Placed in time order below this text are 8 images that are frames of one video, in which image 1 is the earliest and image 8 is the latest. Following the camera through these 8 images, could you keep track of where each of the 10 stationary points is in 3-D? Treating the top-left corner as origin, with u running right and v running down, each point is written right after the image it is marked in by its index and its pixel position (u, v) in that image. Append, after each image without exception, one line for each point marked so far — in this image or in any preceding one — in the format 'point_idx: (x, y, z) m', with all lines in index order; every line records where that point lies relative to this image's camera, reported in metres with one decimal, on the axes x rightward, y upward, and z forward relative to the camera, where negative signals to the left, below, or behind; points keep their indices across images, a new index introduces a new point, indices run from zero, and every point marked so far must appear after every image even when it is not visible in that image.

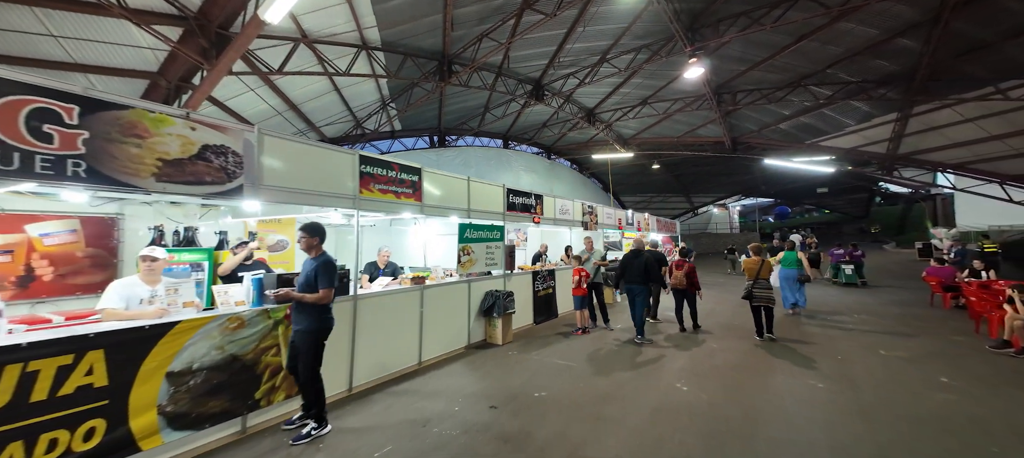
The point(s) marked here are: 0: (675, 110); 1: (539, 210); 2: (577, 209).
0: (+7.3, +5.1, +13.9) m
1: (+0.5, +0.4, +6.5) m
2: (+1.6, +0.5, +8.0) m
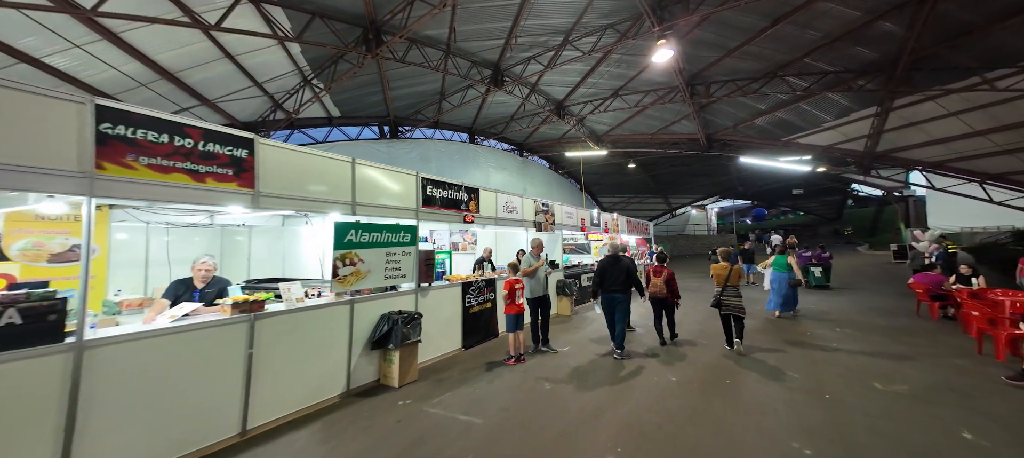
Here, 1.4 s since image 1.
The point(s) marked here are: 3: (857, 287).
0: (+5.8, +5.1, +13.1) m
1: (-0.7, +0.4, +5.3) m
2: (+0.3, +0.5, +6.8) m
3: (+12.3, -2.1, +11.3) m
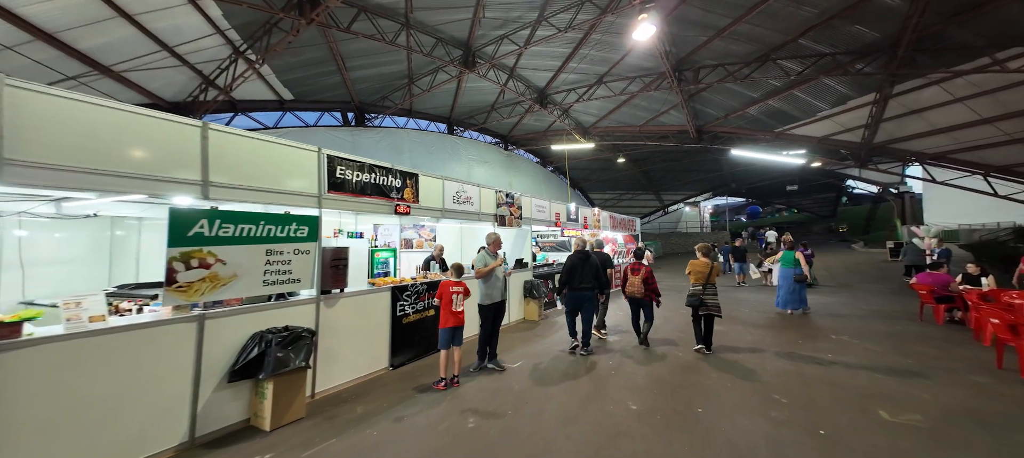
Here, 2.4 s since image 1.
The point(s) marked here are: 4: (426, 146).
0: (+4.9, +5.2, +12.3) m
1: (-1.4, +0.5, +4.4) m
2: (-0.5, +0.6, +6.0) m
3: (+11.5, -1.9, +10.6) m
4: (-3.7, +3.6, +13.9) m
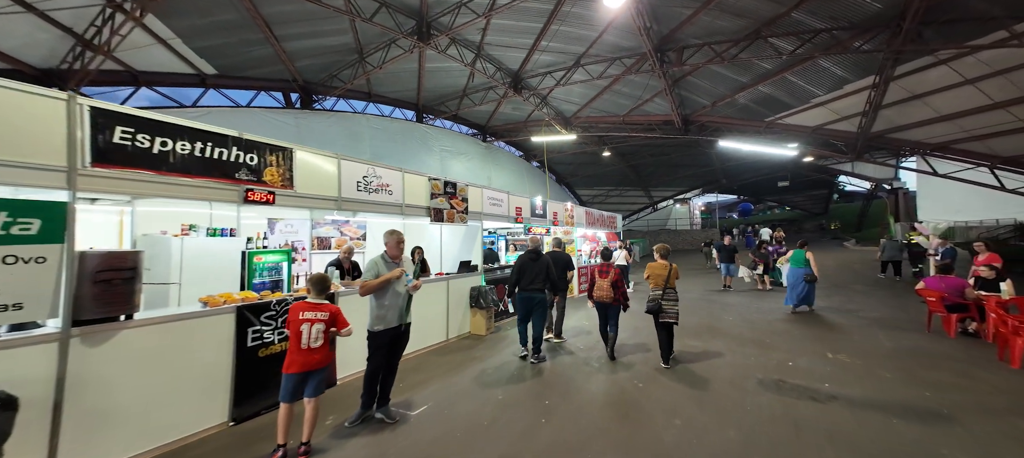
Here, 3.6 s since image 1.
0: (+3.7, +5.4, +11.2) m
1: (-2.4, +0.5, +3.2) m
2: (-1.5, +0.7, +4.8) m
3: (+10.4, -1.9, +9.8) m
4: (-4.9, +3.7, +12.6) m
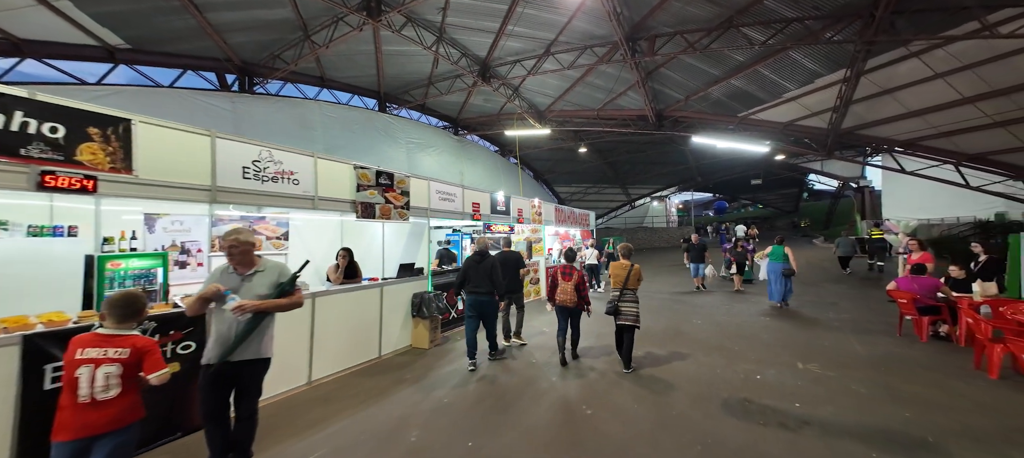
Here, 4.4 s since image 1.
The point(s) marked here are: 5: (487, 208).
0: (+2.6, +5.4, +10.6) m
1: (-3.1, +0.5, +2.4) m
2: (-2.2, +0.7, +4.0) m
3: (+9.3, -1.8, +9.7) m
4: (-6.1, +3.8, +11.6) m
5: (-0.6, +0.5, +7.3) m
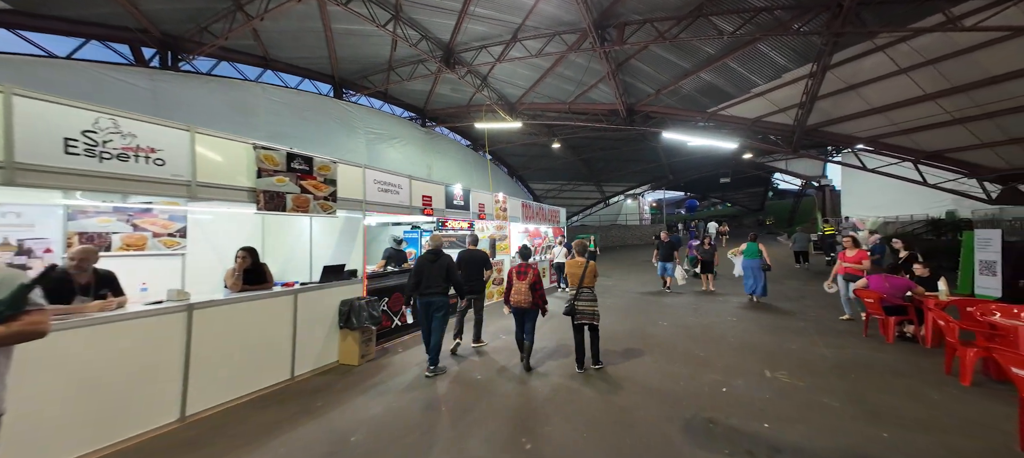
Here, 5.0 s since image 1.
0: (+1.5, +5.5, +10.1) m
1: (-3.6, +0.6, +1.6) m
2: (-2.9, +0.7, +3.3) m
3: (+8.2, -1.7, +9.7) m
4: (-7.2, +3.9, +10.6) m
5: (-1.5, +0.6, +6.6) m
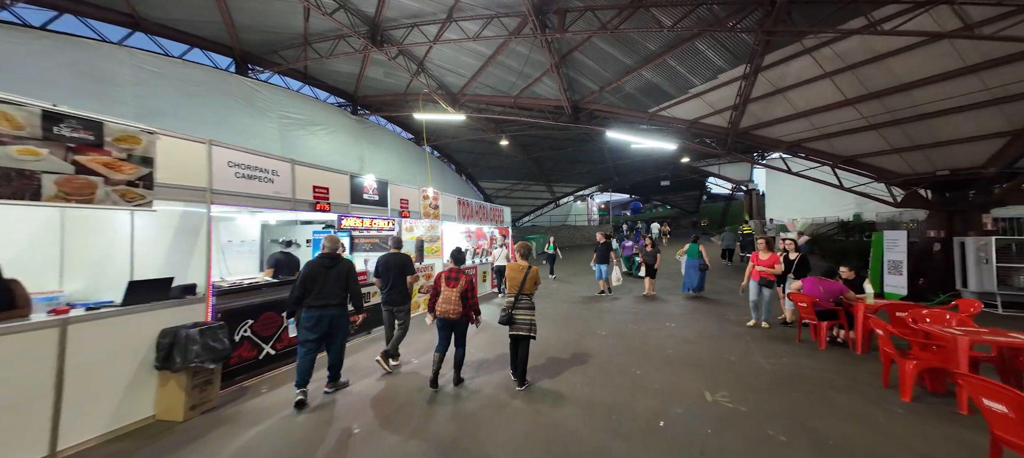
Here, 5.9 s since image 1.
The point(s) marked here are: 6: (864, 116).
0: (-0.3, +5.5, +9.4) m
1: (-4.3, +0.6, +0.2) m
2: (-3.8, +0.8, +2.0) m
3: (+6.4, -1.7, +9.8) m
4: (-9.1, +3.9, +8.6) m
5: (-2.8, +0.6, +5.5) m
6: (+8.5, +2.7, +7.8) m
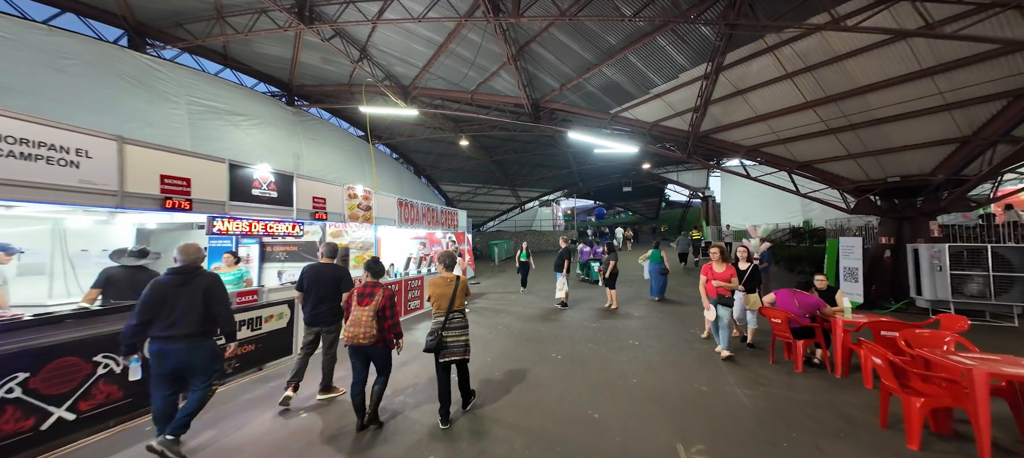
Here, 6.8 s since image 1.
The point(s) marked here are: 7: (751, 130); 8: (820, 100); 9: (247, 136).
0: (-1.6, +5.4, +8.5) m
1: (-4.6, +0.6, -1.1) m
2: (-4.3, +0.7, +0.7) m
3: (+5.0, -1.9, +9.5) m
4: (-10.2, +3.8, +6.8) m
5: (-3.7, +0.5, +4.3) m
6: (+7.4, +2.6, +7.7) m
7: (+6.7, +2.7, +9.0) m
8: (+6.8, +2.9, +7.3) m
9: (-8.8, +3.1, +10.4) m
